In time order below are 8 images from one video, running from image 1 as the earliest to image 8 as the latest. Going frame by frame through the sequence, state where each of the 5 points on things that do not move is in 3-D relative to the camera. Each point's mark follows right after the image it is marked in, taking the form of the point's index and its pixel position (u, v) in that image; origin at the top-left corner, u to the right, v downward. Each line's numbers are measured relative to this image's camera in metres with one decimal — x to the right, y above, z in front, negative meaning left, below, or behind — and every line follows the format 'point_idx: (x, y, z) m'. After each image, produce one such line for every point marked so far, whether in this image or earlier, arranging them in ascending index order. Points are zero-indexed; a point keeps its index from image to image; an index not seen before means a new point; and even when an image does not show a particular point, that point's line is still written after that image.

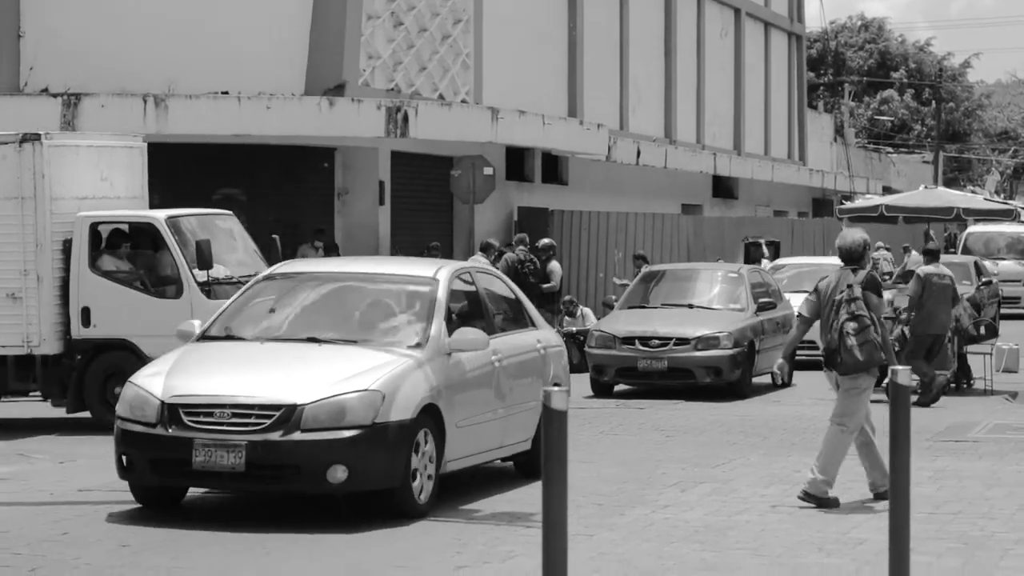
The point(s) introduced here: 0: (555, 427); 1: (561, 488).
0: (+0.1, -0.5, +4.9) m
1: (+0.2, -0.7, +4.9) m
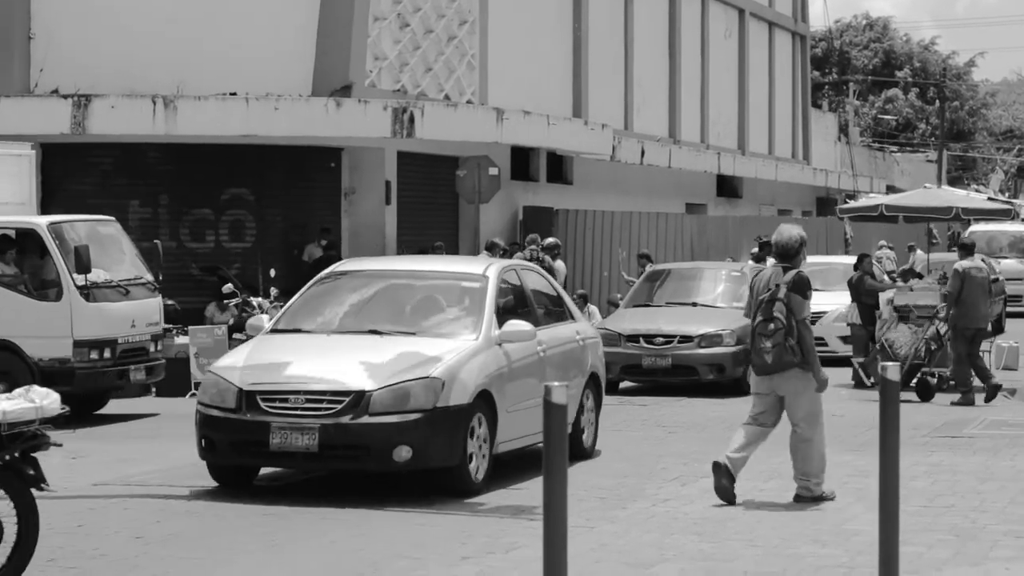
0: (+0.2, -0.5, +5.2) m
1: (+0.2, -0.7, +5.1) m
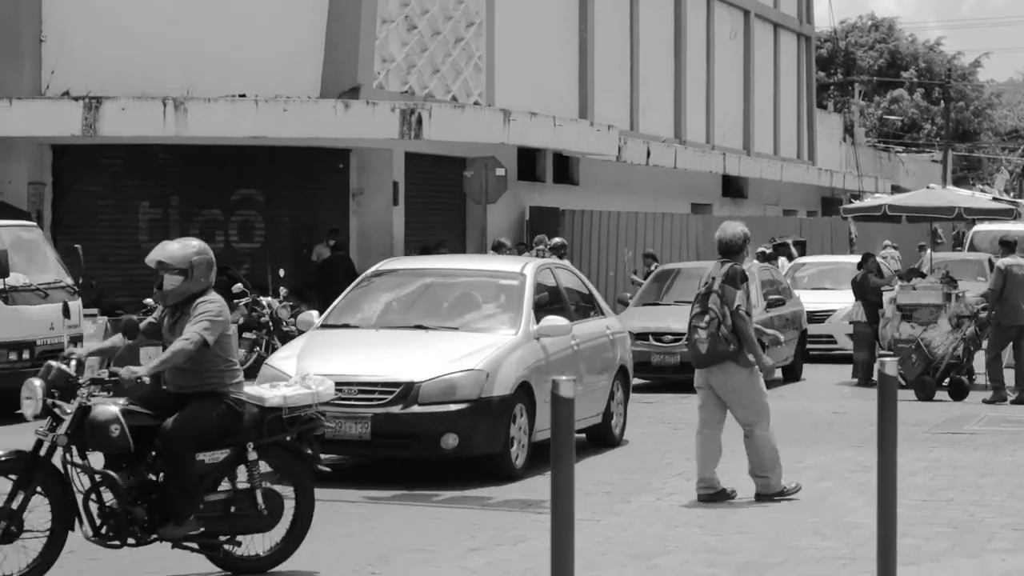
0: (+0.2, -0.4, +5.4) m
1: (+0.2, -0.7, +5.3) m
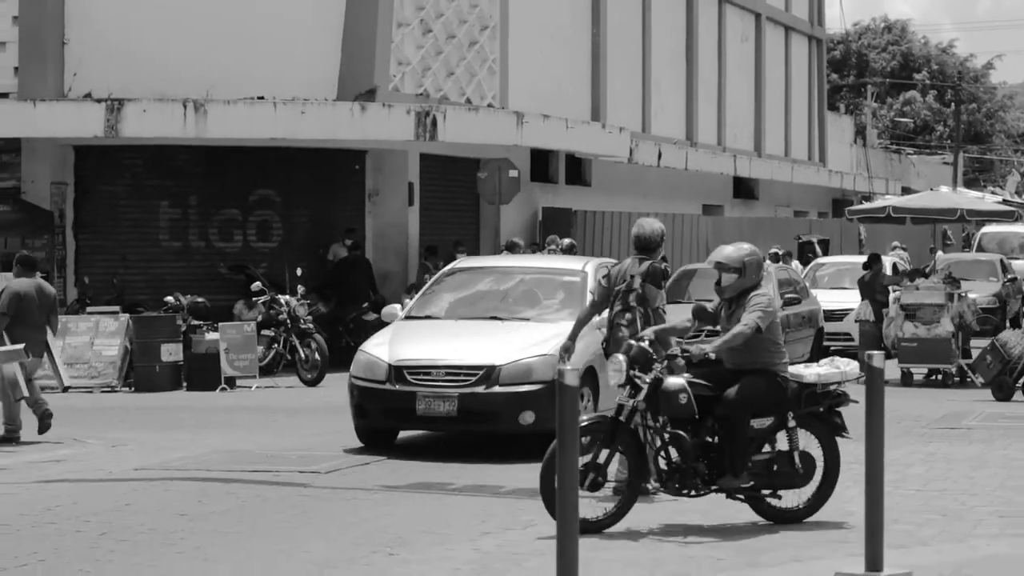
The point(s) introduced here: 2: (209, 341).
0: (+0.2, -0.4, +5.8) m
1: (+0.2, -0.6, +5.7) m
2: (-3.6, -0.6, +18.3) m
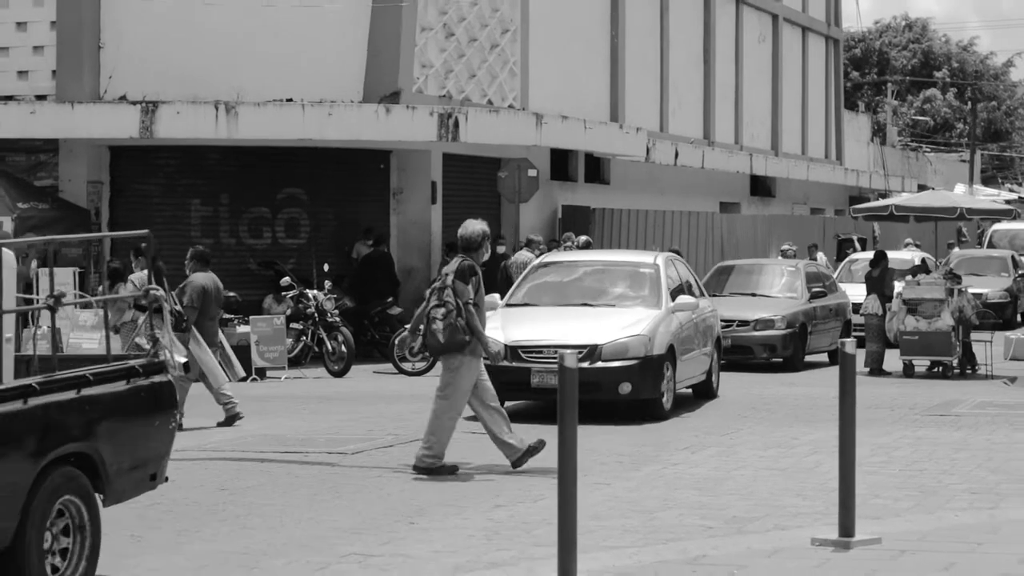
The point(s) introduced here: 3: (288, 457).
0: (+0.2, -0.4, +6.6) m
1: (+0.3, -0.6, +6.6) m
2: (-3.4, -0.6, +19.2) m
3: (-1.7, -1.3, +11.8) m
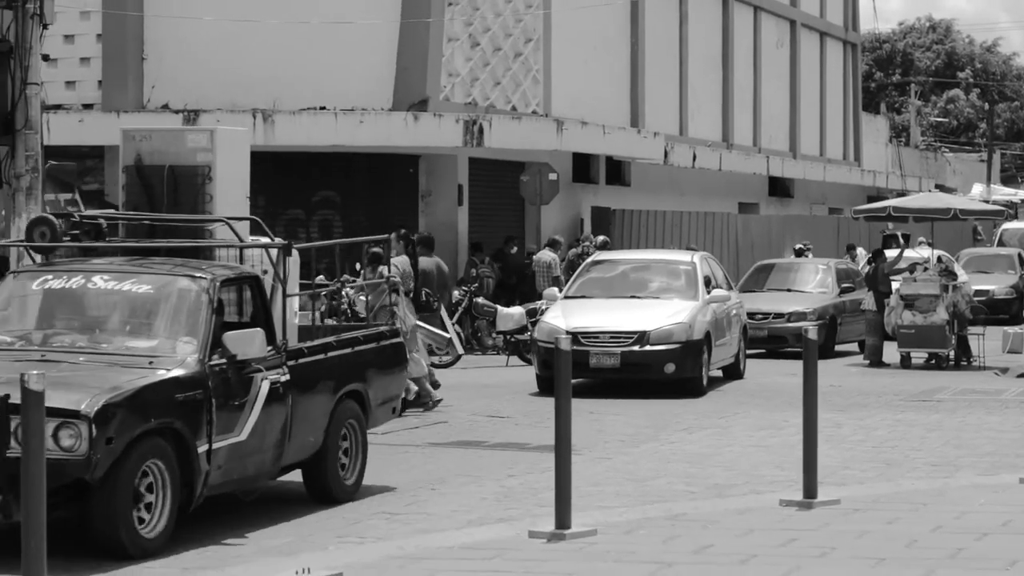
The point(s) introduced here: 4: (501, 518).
0: (+0.2, -0.4, +7.8) m
1: (+0.3, -0.6, +7.8) m
2: (-3.1, -0.5, +20.5) m
3: (-1.6, -1.2, +13.1) m
4: (-0.1, -1.3, +8.8) m
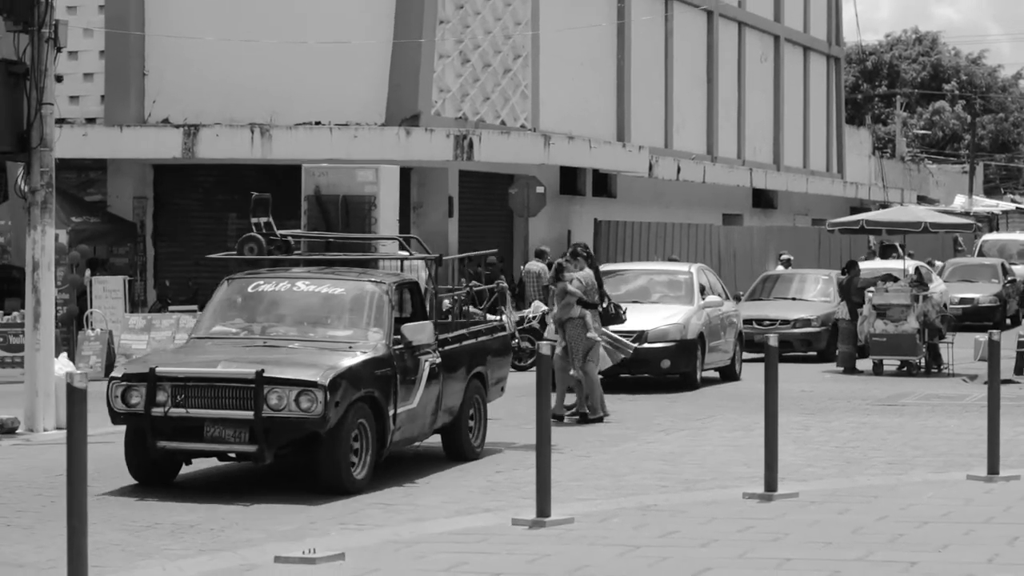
0: (+0.2, -0.4, +8.7) m
1: (+0.2, -0.6, +8.6) m
2: (-3.3, -0.7, +21.3) m
3: (-1.7, -1.3, +13.9) m
4: (-0.2, -1.4, +9.7) m
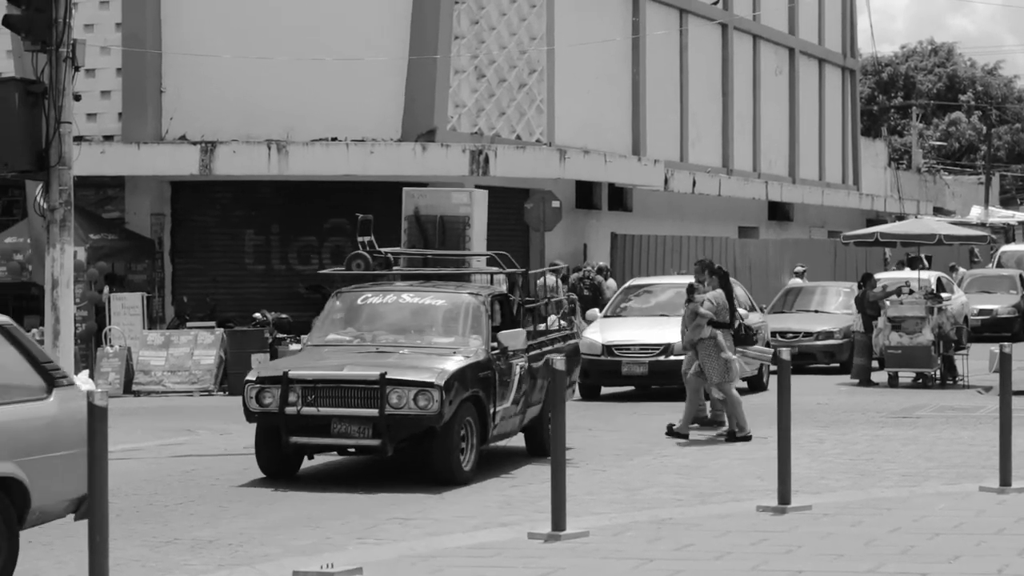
0: (+0.2, -0.5, +8.8) m
1: (+0.3, -0.7, +8.7) m
2: (-3.0, -0.9, +21.4) m
3: (-1.5, -1.5, +14.0) m
4: (-0.1, -1.5, +9.8) m
